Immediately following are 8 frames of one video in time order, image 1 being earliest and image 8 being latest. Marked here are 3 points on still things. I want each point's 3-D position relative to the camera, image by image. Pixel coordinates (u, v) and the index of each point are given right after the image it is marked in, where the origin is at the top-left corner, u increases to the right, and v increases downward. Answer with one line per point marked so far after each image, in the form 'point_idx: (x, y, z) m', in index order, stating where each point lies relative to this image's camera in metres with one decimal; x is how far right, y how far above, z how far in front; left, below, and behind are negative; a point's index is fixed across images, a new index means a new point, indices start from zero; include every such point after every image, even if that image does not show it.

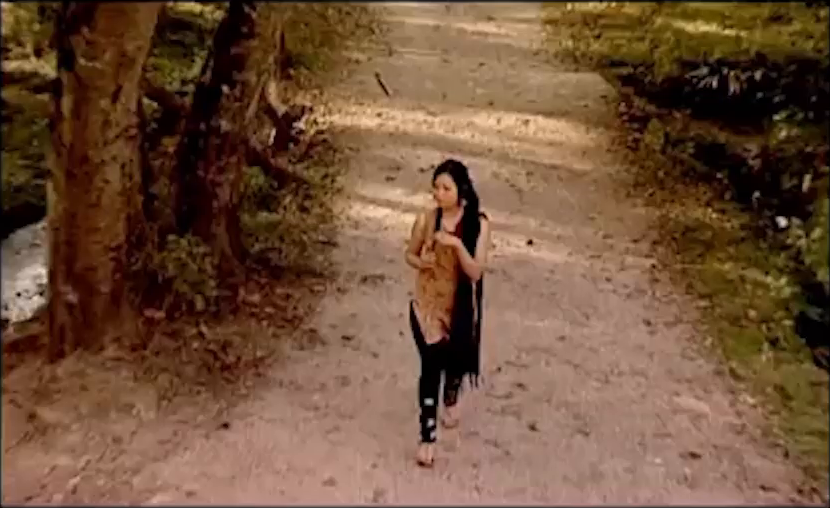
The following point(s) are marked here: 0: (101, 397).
0: (-1.4, -0.6, +5.4) m
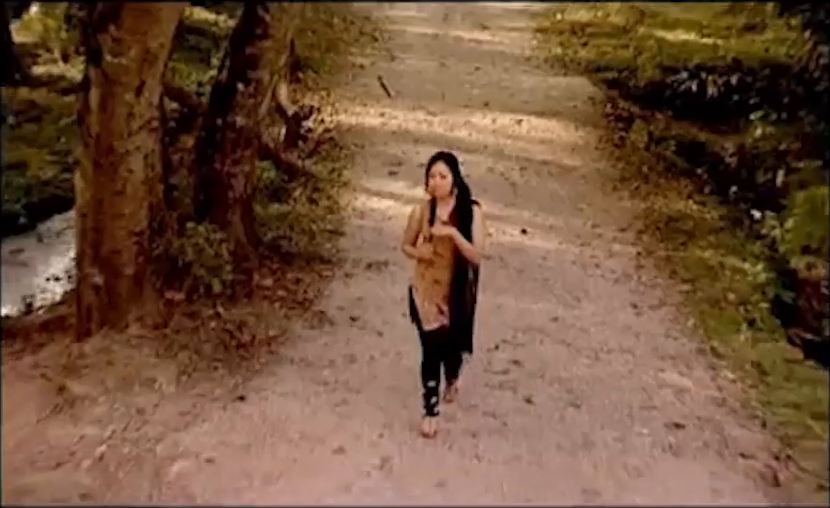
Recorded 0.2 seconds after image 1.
0: (-1.4, -0.6, +5.8) m
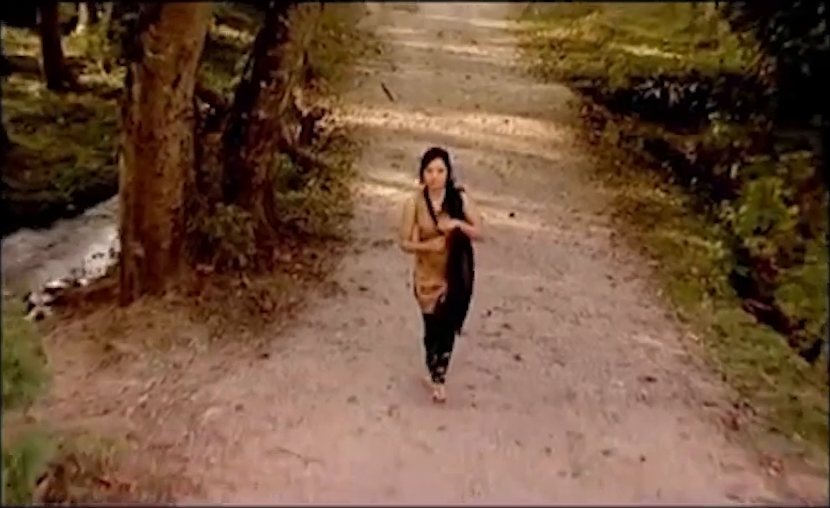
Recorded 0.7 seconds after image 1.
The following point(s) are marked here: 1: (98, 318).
0: (-1.4, -0.4, +6.6) m
1: (-1.8, -0.3, +6.7) m
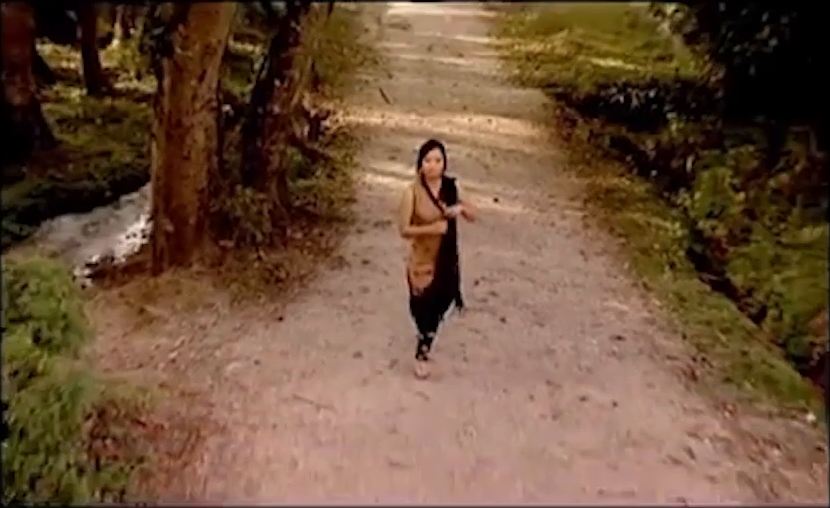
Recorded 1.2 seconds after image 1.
0: (-1.4, -0.3, +7.4) m
1: (-1.8, -0.2, +7.5) m
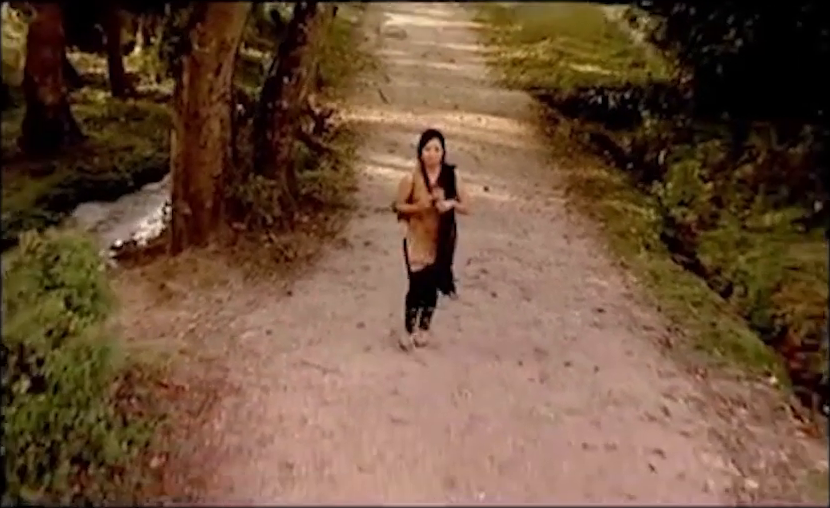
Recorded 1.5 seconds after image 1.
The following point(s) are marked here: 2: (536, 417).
0: (-1.4, -0.1, +8.1) m
1: (-1.8, -0.1, +8.2) m
2: (+0.7, -1.0, +7.0) m
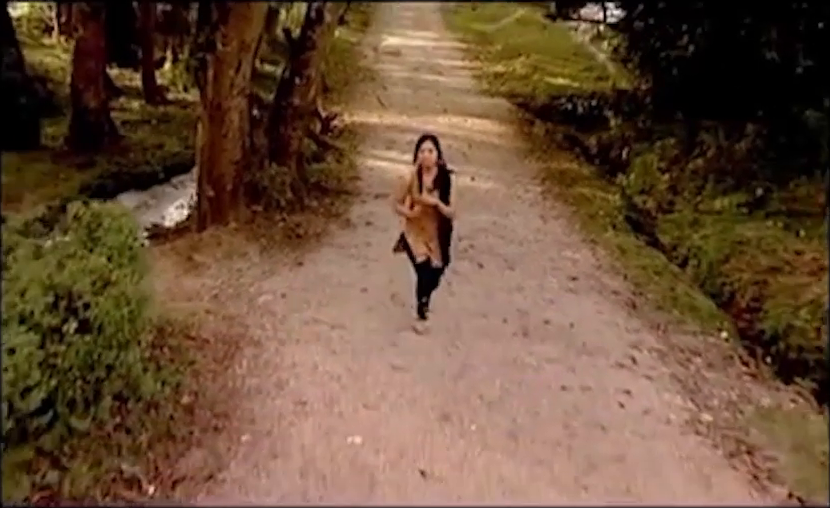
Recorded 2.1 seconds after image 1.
0: (-1.5, 0.0, +9.3) m
1: (-1.9, +0.1, +9.4) m
2: (+0.7, -0.7, +8.1) m
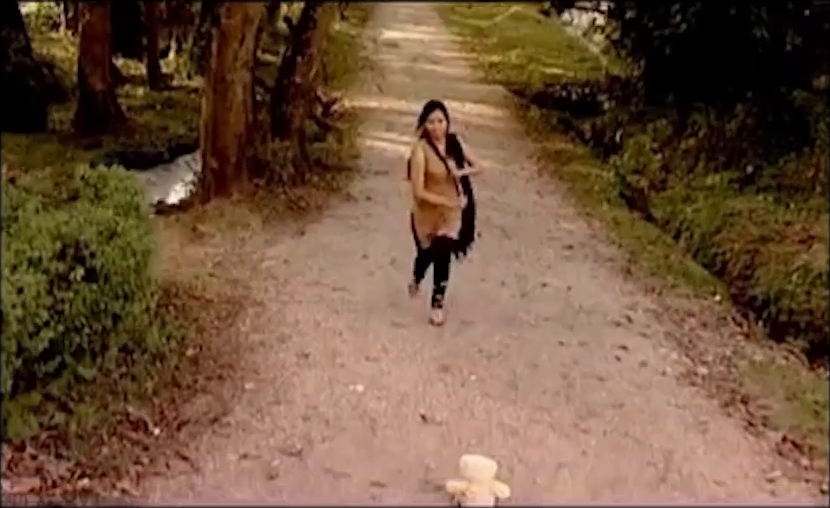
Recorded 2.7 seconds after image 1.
0: (-1.5, +0.3, +9.5) m
1: (-1.9, +0.3, +9.6) m
2: (+0.7, -0.5, +8.3) m
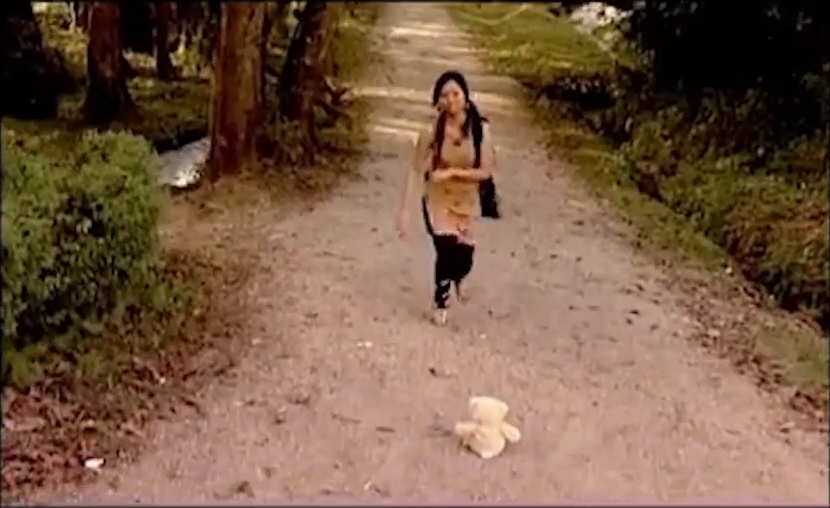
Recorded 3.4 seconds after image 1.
0: (-1.4, +0.4, +9.5) m
1: (-1.8, +0.5, +9.6) m
2: (+0.8, -0.3, +8.2) m
